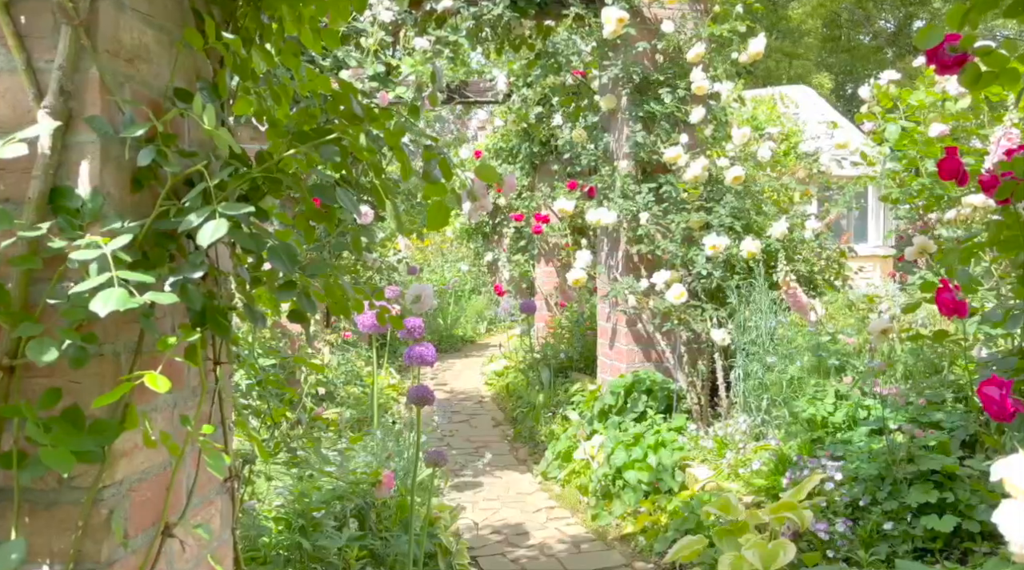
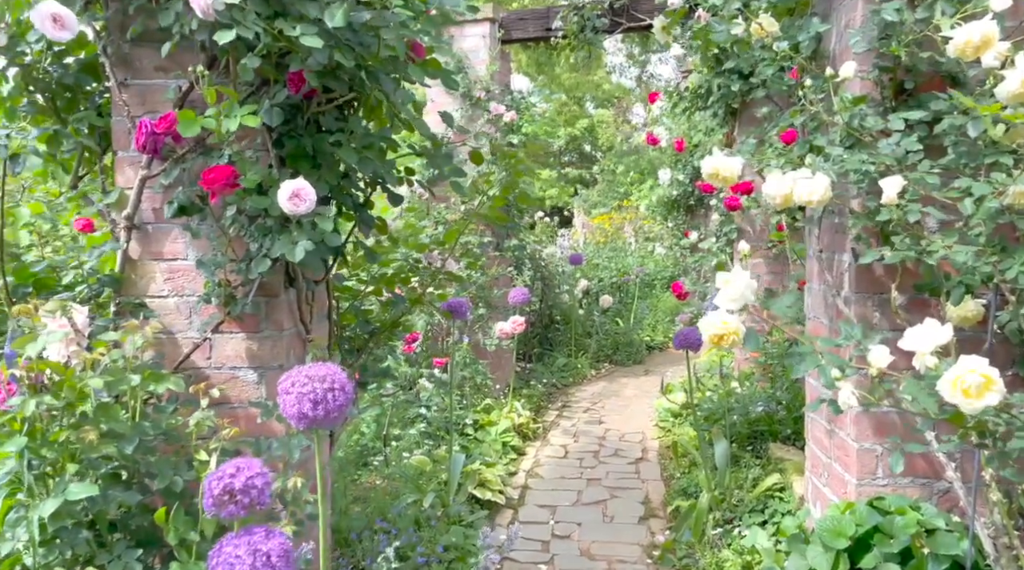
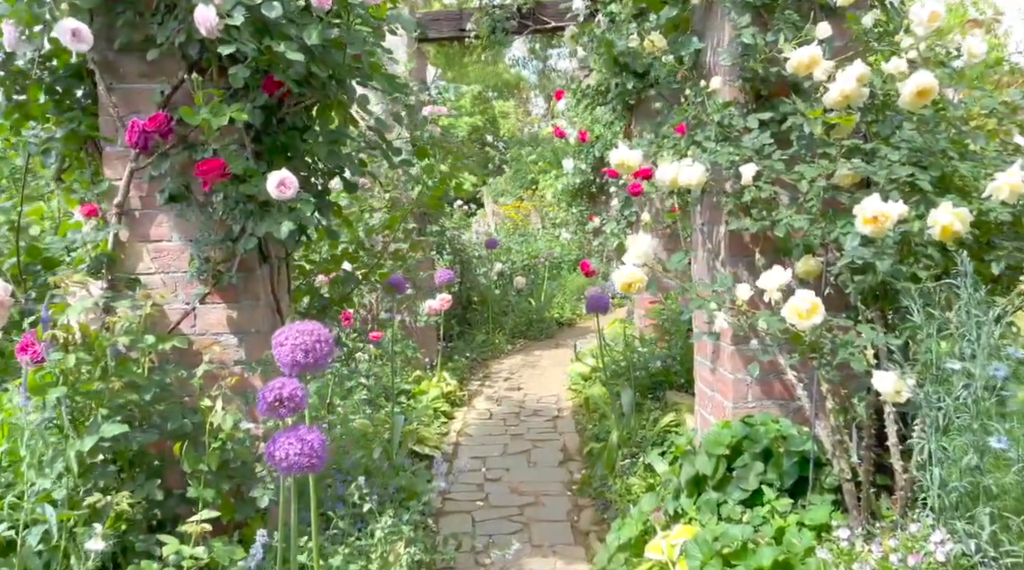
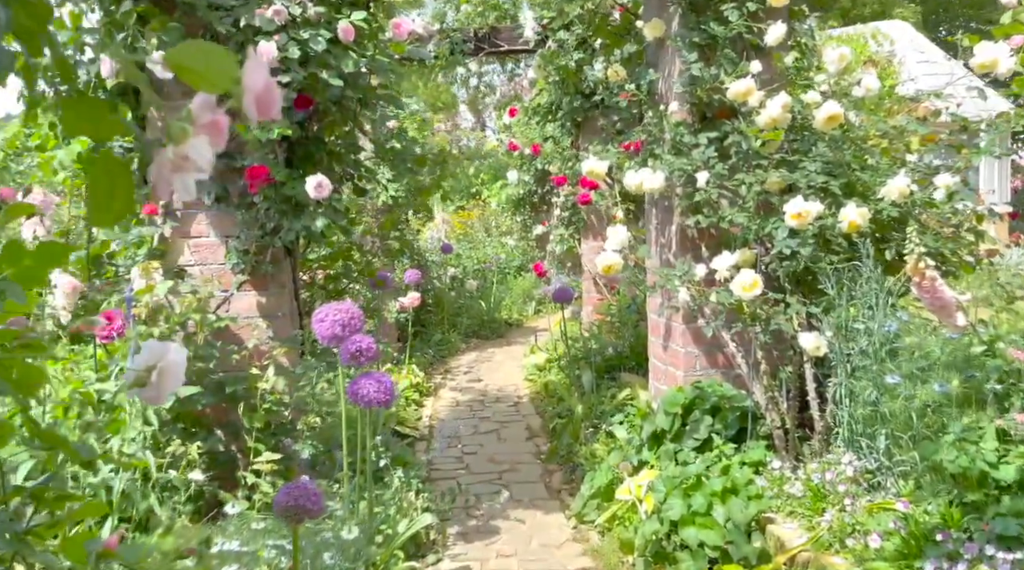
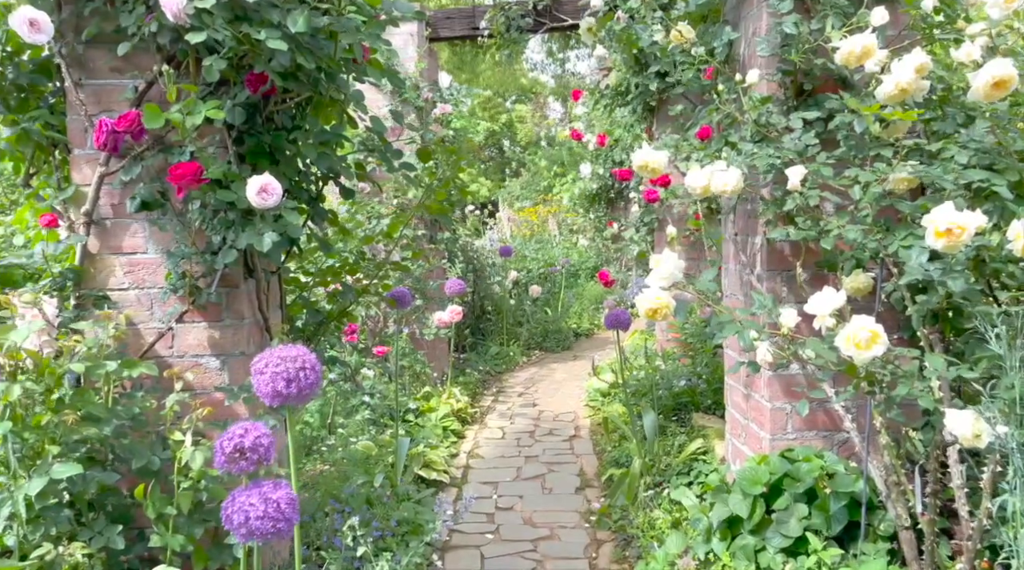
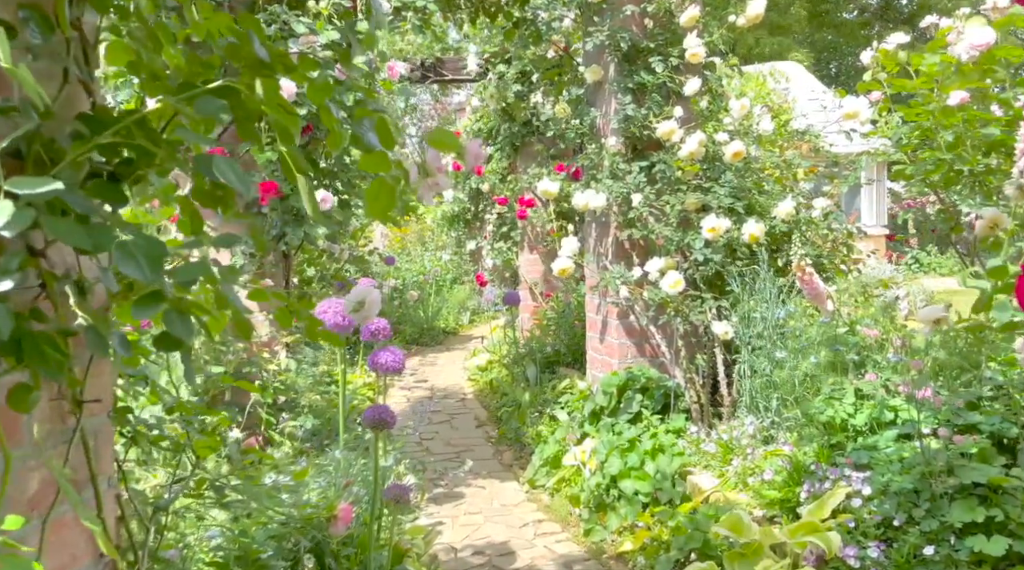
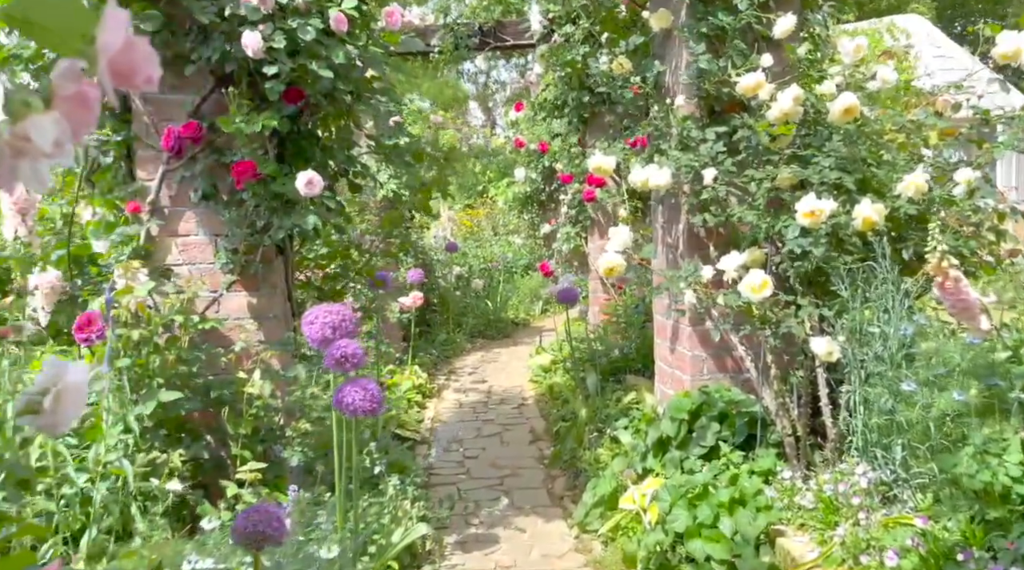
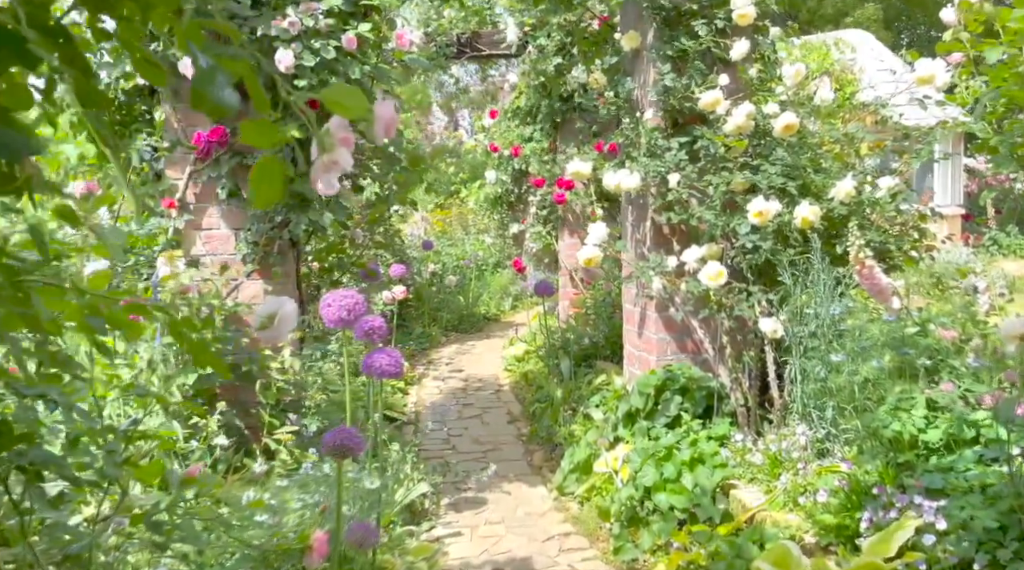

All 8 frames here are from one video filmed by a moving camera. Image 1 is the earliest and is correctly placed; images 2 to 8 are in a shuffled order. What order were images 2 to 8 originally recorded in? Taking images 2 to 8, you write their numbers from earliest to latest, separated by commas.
6, 8, 4, 7, 3, 5, 2
